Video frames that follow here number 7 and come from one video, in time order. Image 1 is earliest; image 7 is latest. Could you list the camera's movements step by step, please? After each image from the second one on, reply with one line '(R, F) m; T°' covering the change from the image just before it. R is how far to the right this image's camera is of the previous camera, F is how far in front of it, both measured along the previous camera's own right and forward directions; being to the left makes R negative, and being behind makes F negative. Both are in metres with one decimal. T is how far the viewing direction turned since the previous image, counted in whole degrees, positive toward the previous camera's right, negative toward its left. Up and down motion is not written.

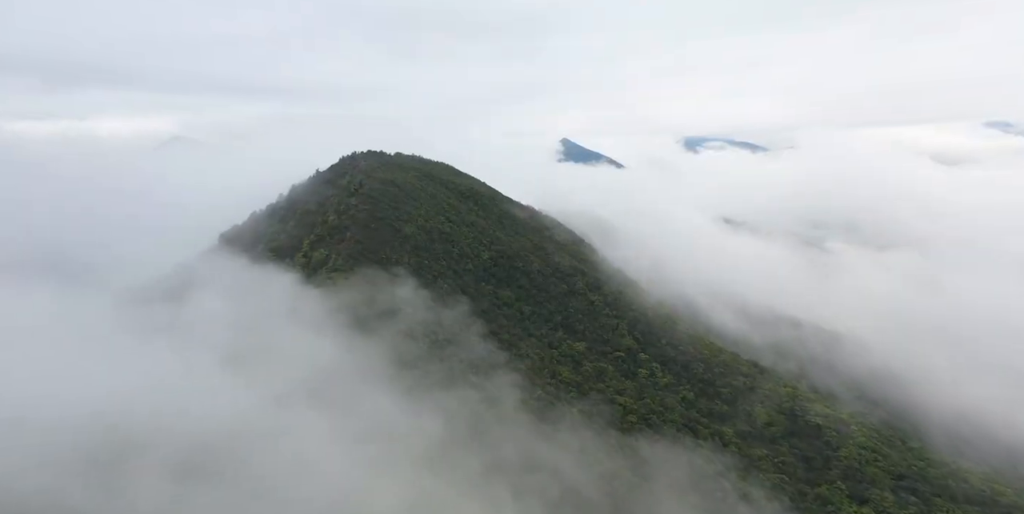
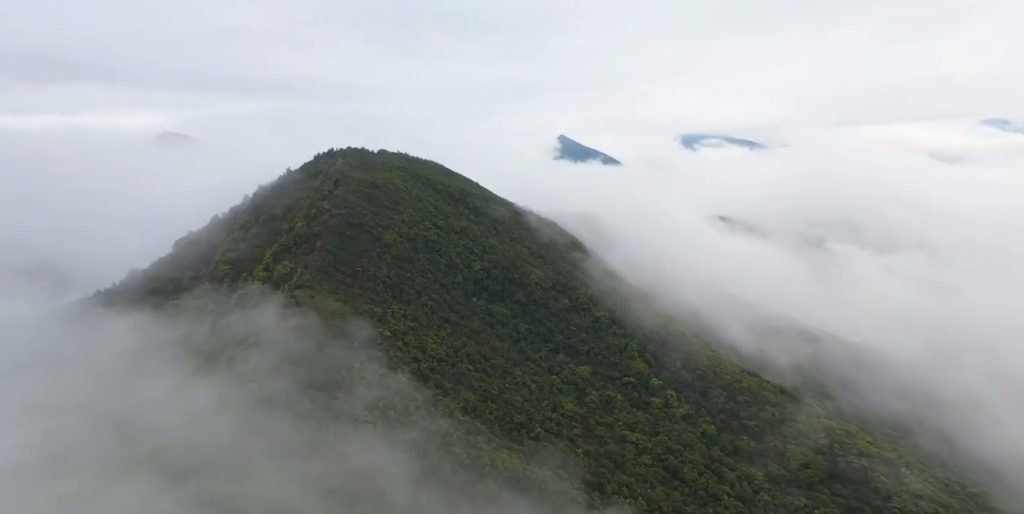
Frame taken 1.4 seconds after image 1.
(+0.4, +8.5) m; 0°
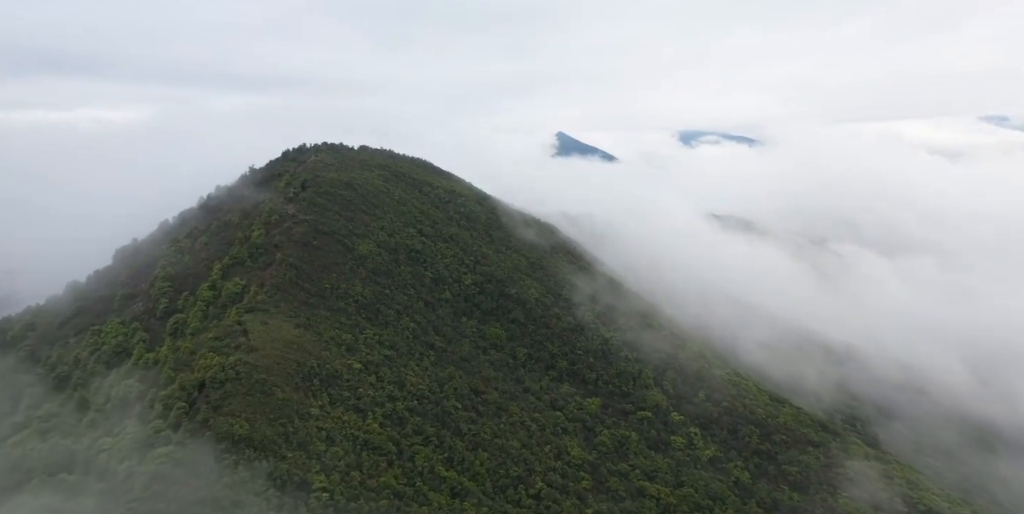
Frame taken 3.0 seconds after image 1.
(+0.2, +8.9) m; 0°
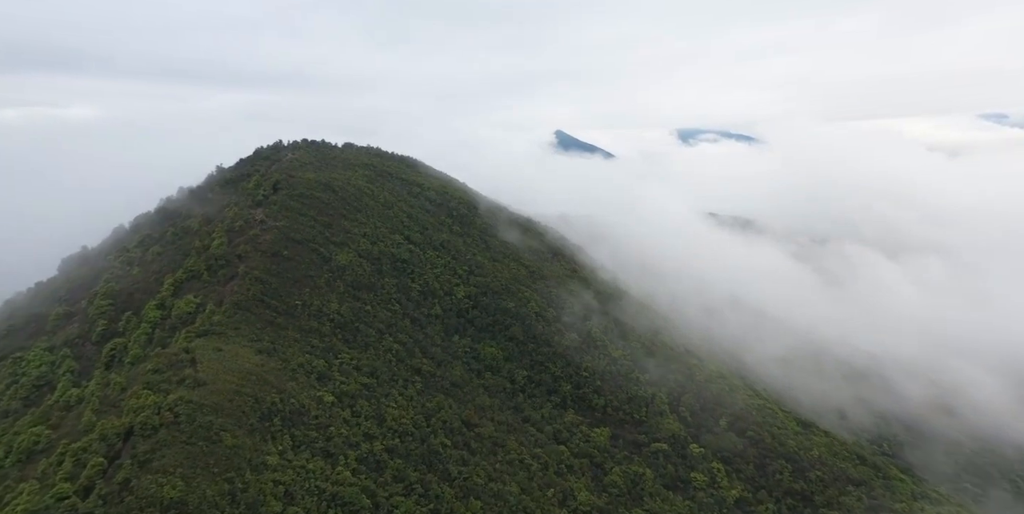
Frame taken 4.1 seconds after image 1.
(+0.1, +6.2) m; 0°
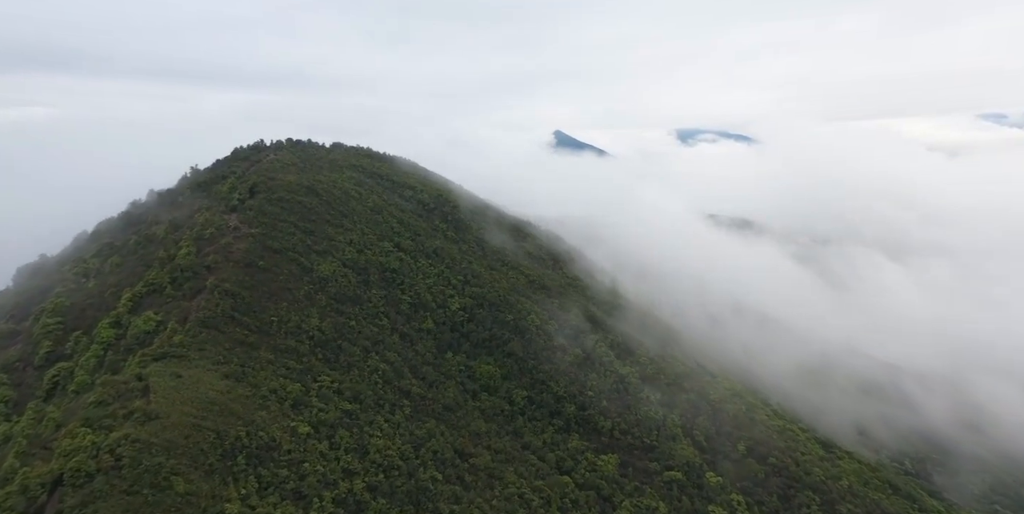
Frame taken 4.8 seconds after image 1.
(+0.1, +4.1) m; 0°
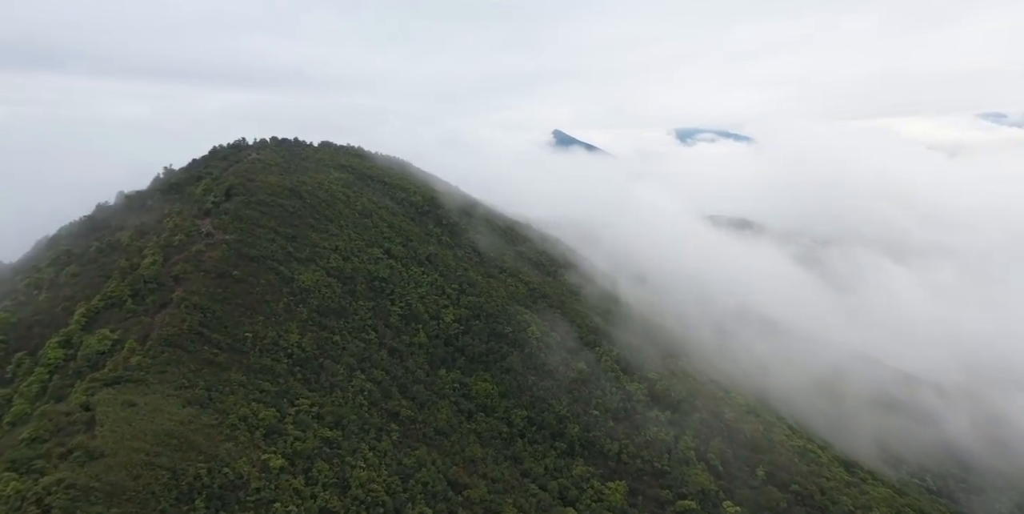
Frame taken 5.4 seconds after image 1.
(+0.1, +3.6) m; 0°
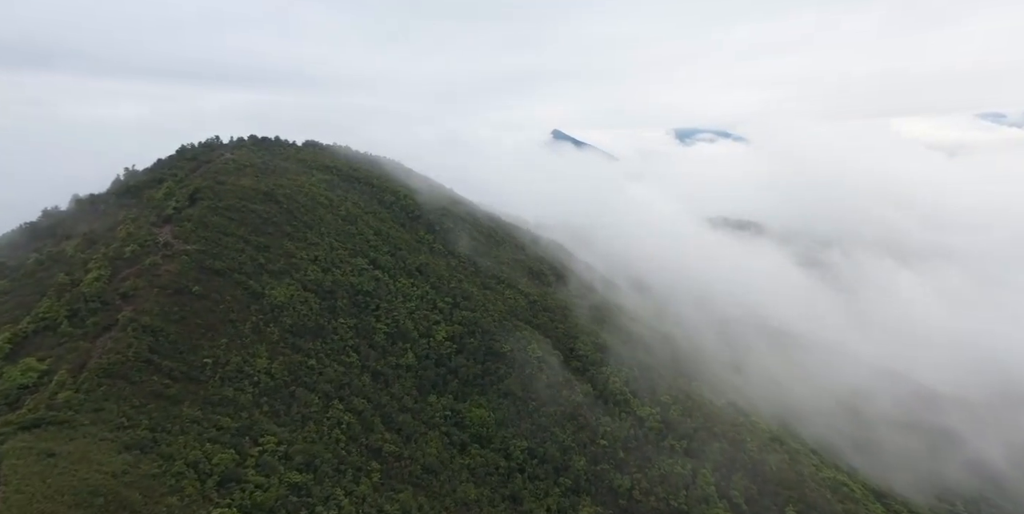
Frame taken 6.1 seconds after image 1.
(+0.1, +4.5) m; 0°
